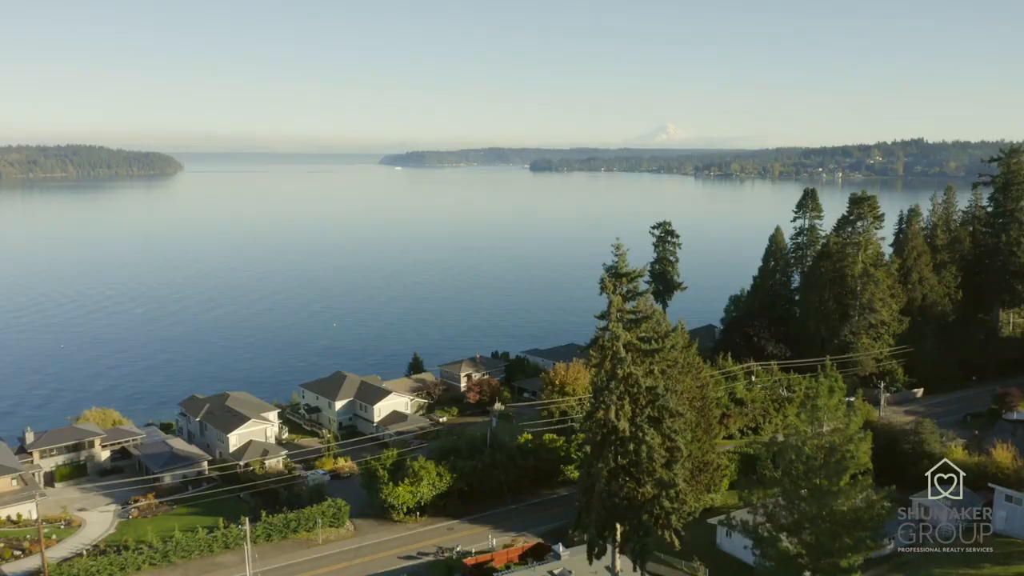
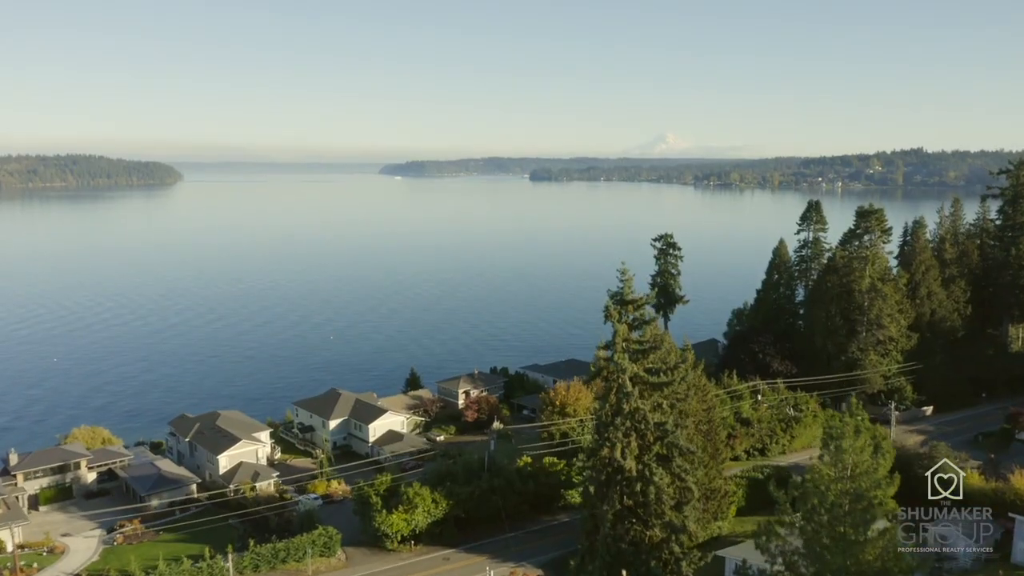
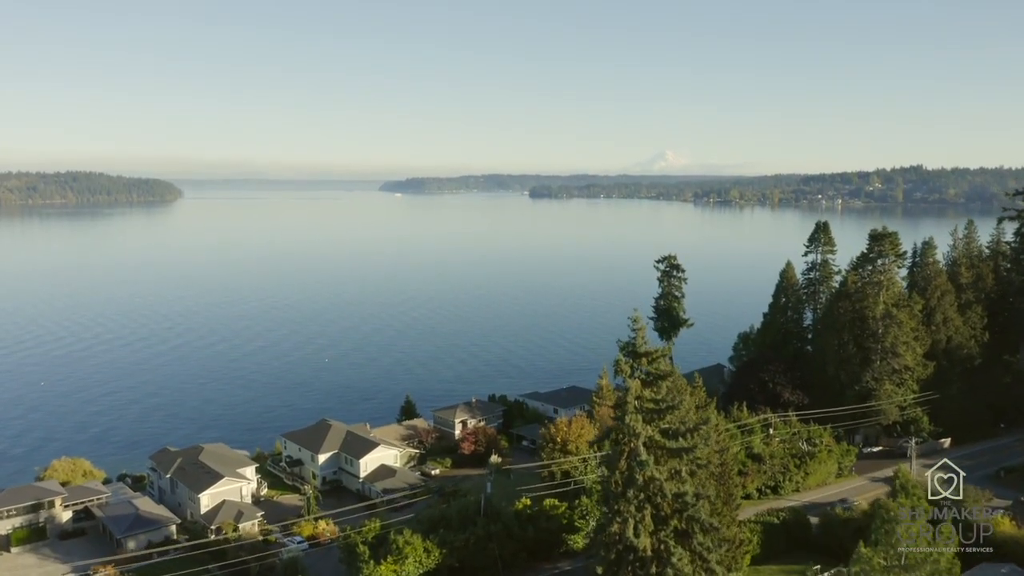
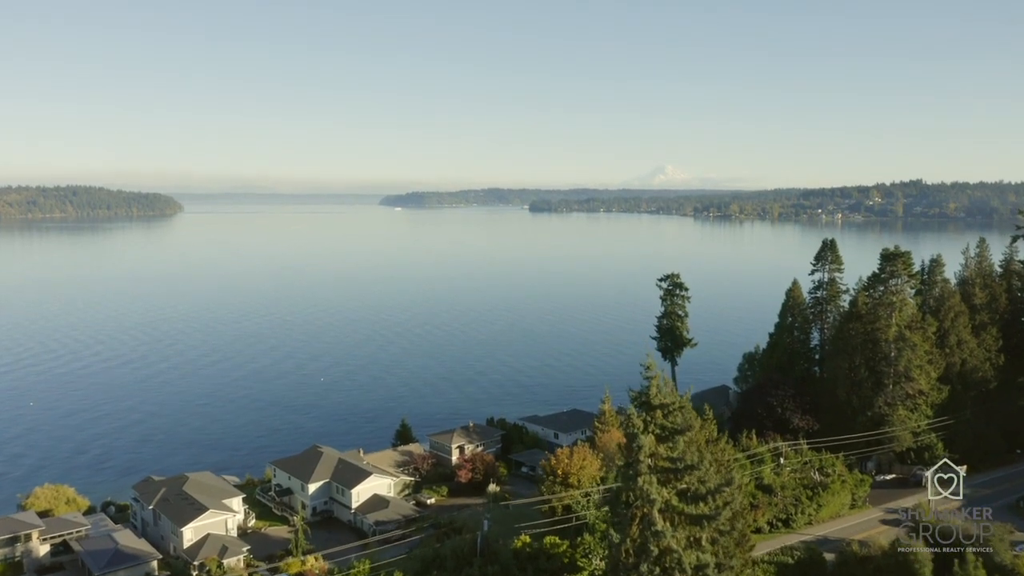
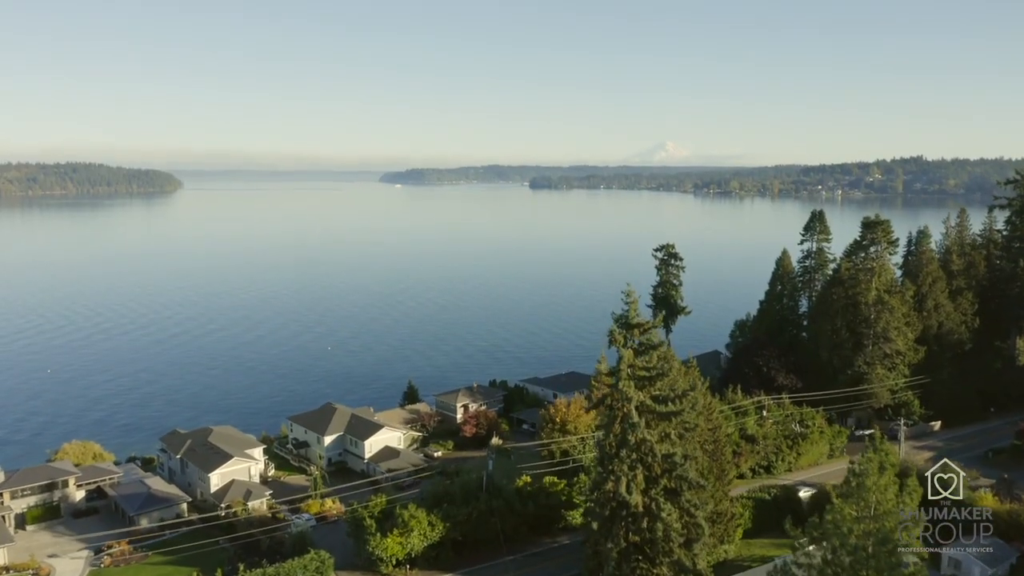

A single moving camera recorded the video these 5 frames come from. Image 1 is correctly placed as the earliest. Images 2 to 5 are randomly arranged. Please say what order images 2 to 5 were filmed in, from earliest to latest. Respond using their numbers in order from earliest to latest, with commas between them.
2, 5, 3, 4
